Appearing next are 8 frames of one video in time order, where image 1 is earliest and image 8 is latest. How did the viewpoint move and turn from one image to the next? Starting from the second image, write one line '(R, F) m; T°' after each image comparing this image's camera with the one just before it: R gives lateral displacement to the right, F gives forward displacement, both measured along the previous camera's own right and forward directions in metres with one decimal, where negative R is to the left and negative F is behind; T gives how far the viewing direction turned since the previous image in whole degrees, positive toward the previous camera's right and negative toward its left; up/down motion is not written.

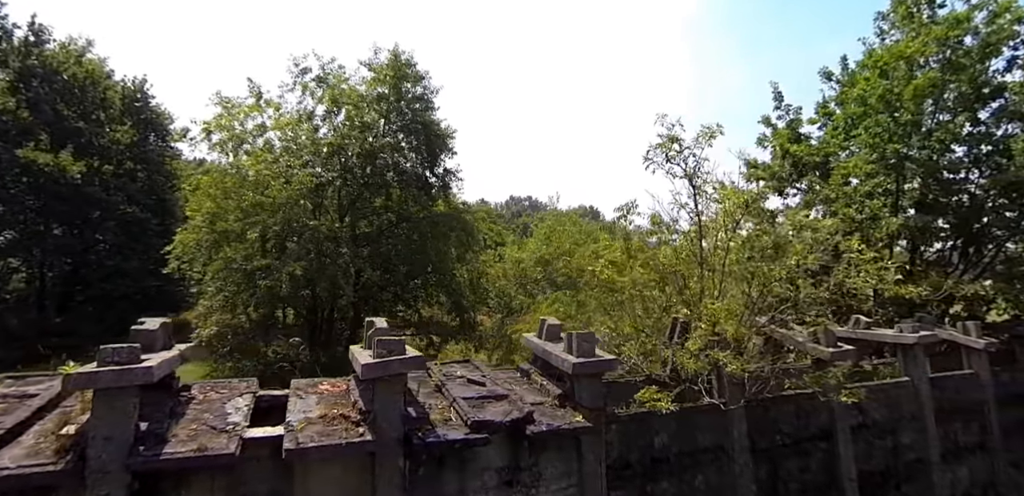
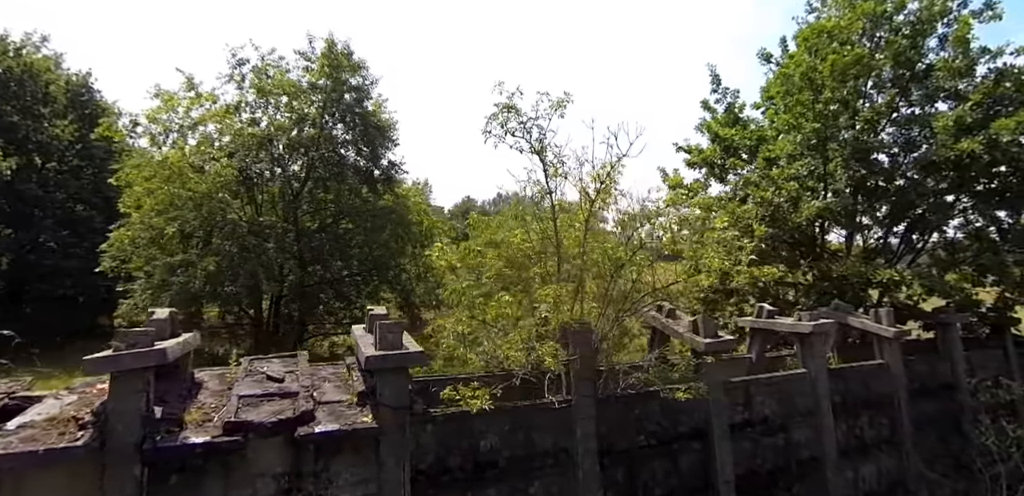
(+1.7, +0.5) m; 0°
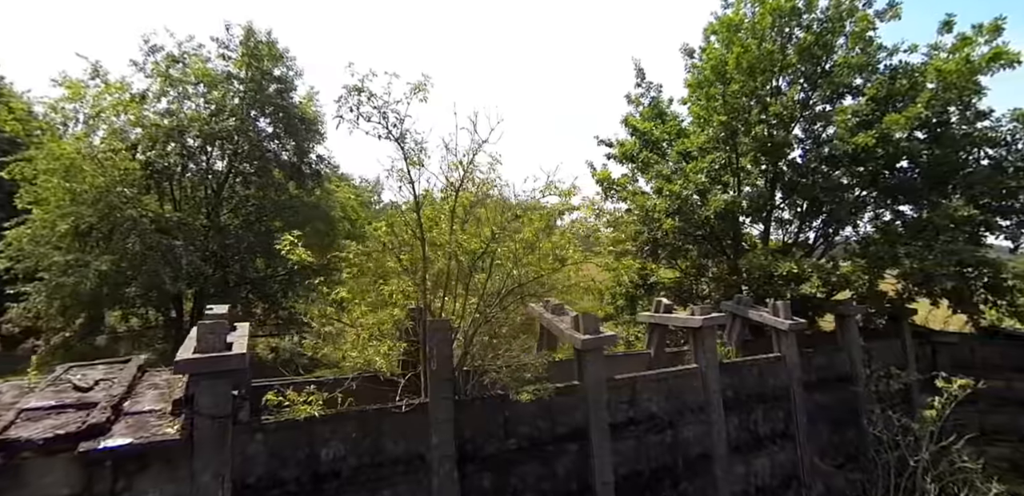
(+1.0, +0.3) m; +4°
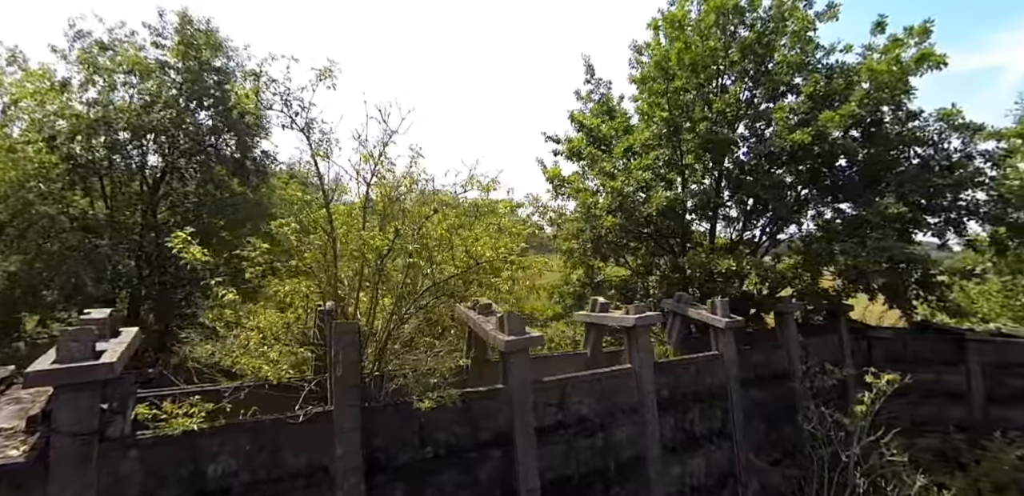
(+0.5, +0.3) m; +4°
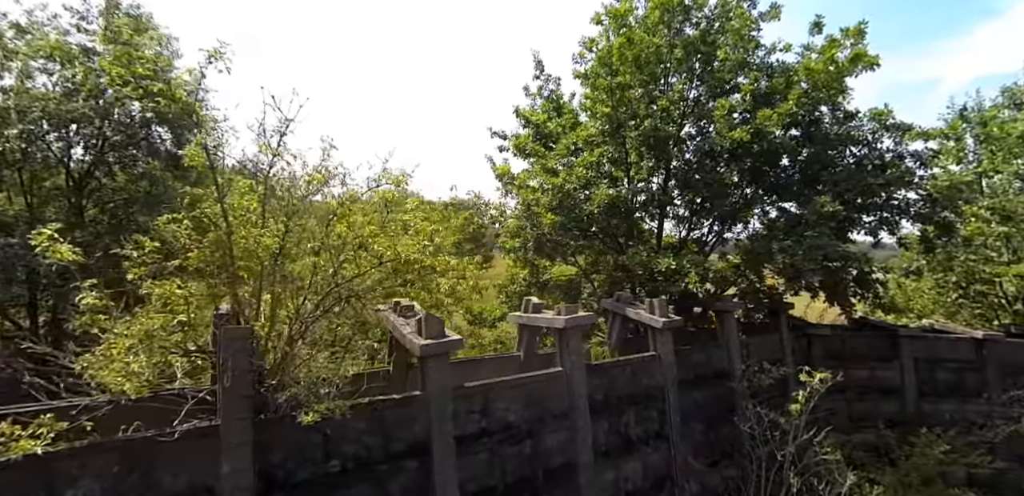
(+0.5, +0.3) m; +4°
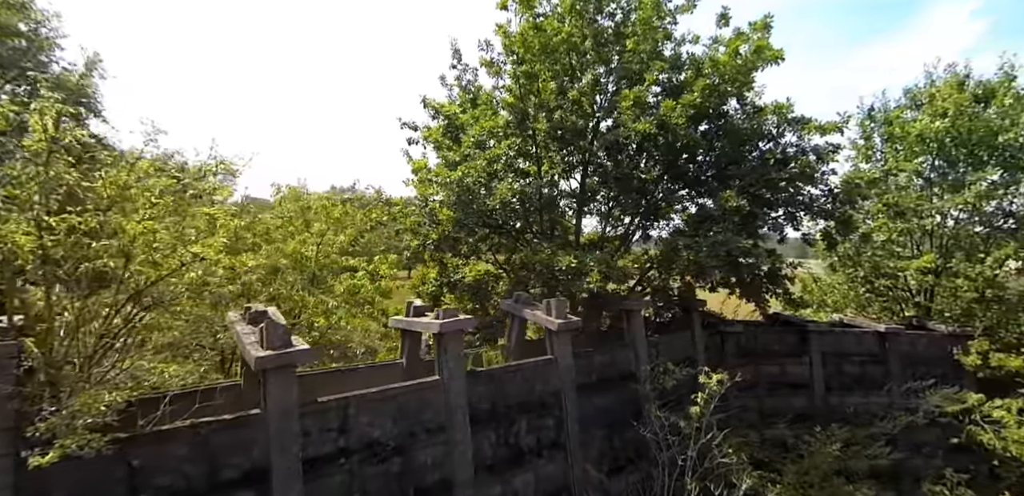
(+0.8, +0.5) m; +5°
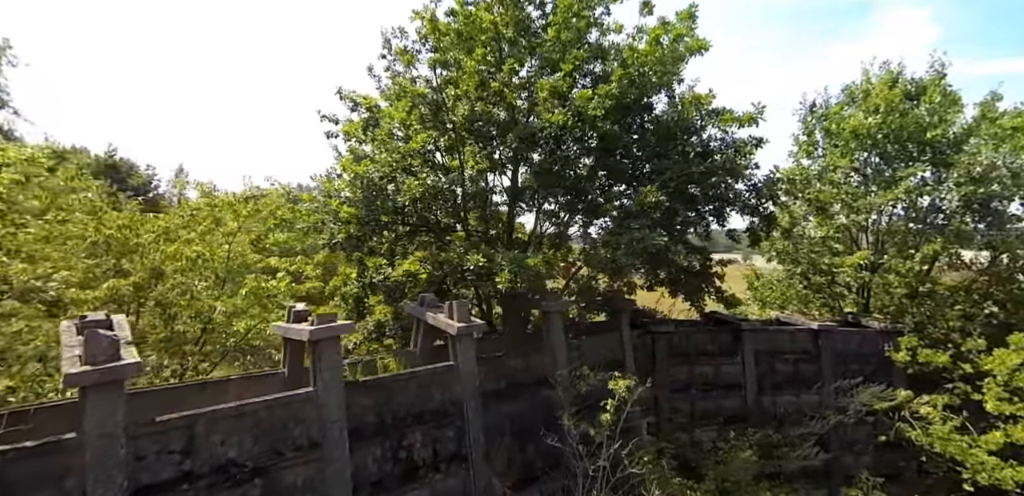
(+0.9, +0.4) m; +3°
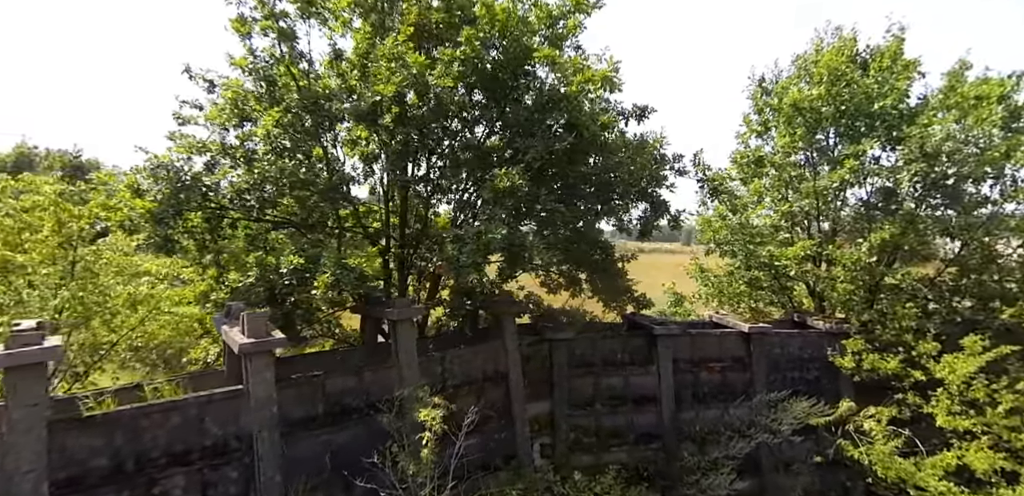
(+2.1, +1.3) m; -1°
